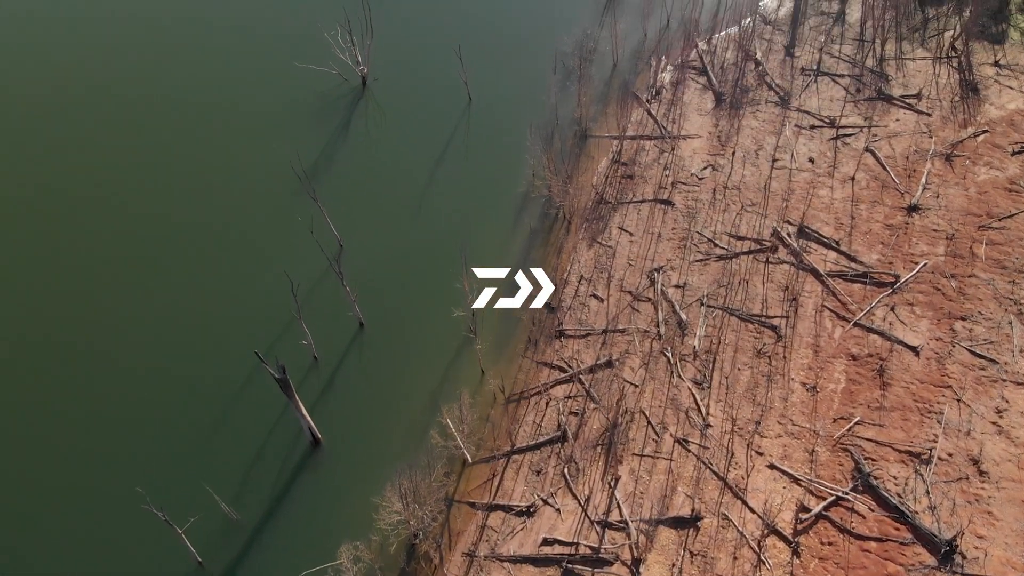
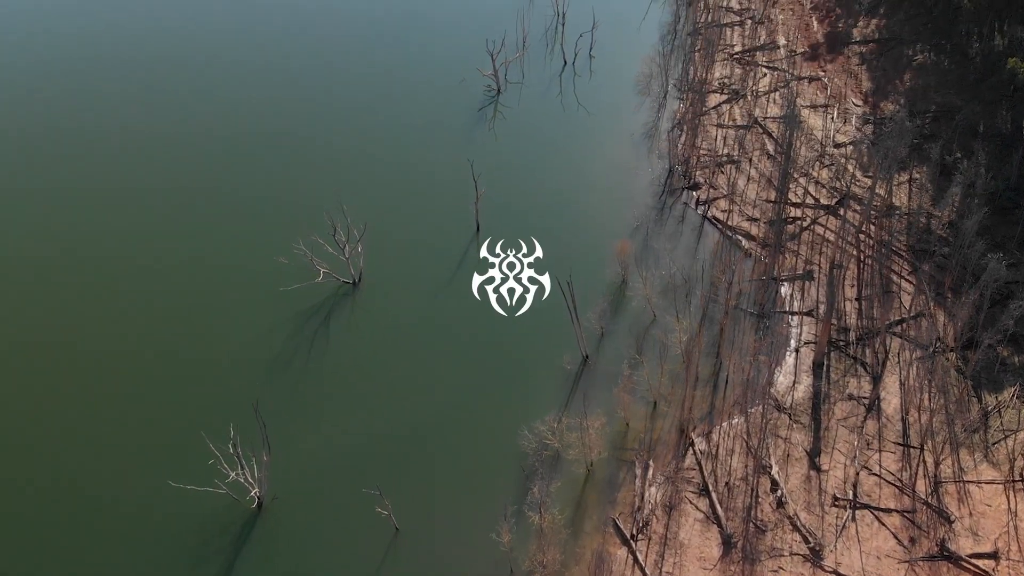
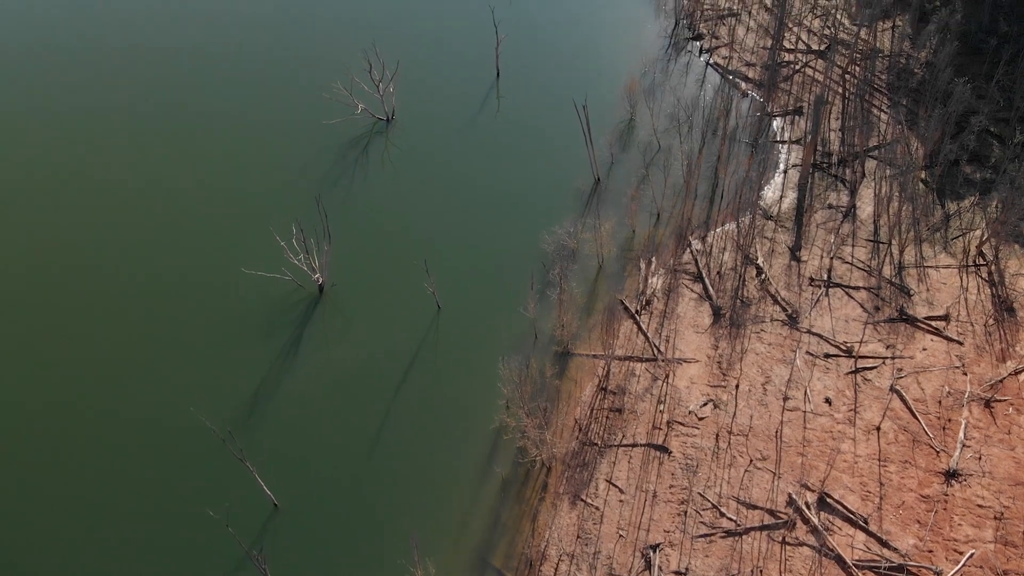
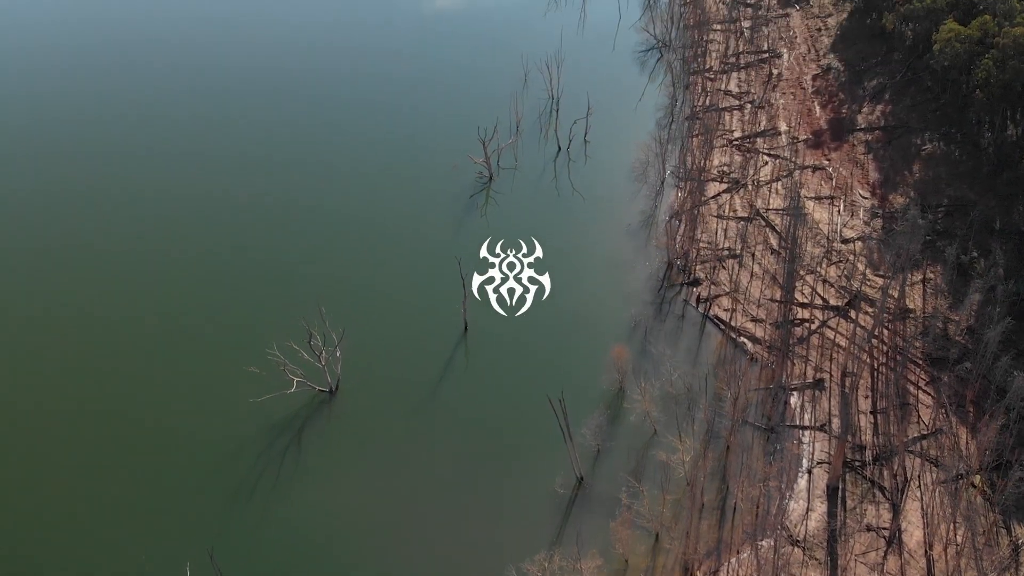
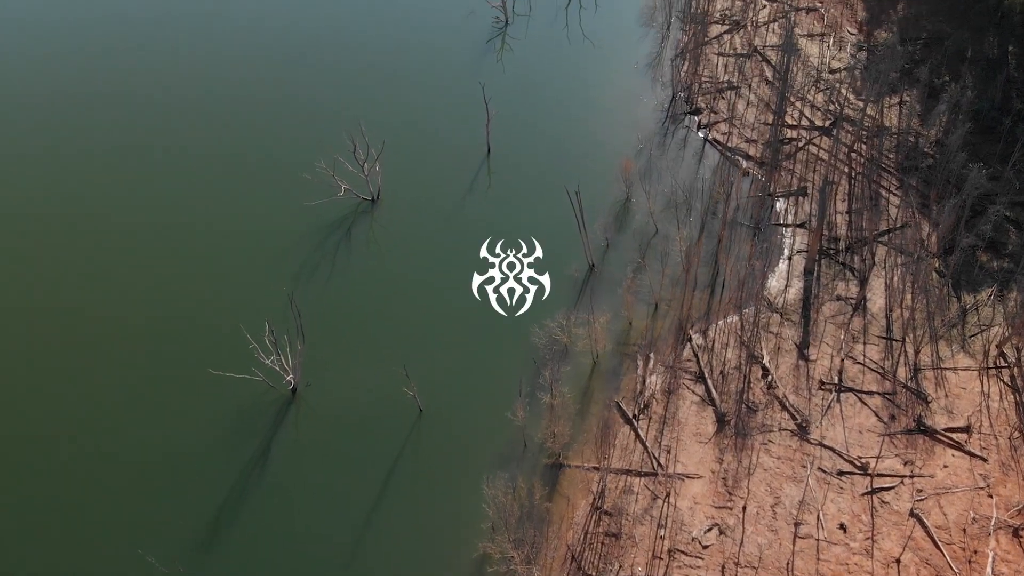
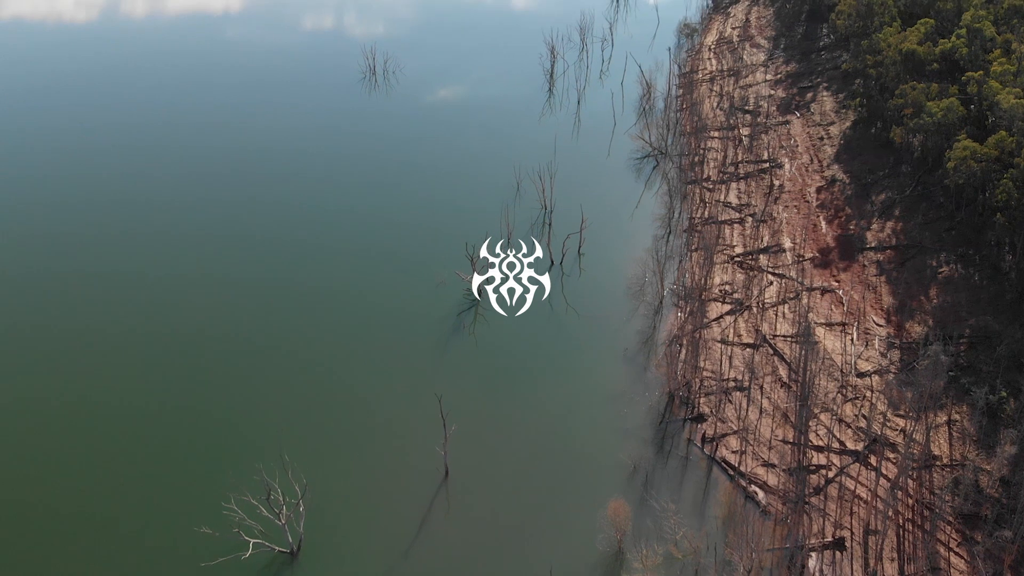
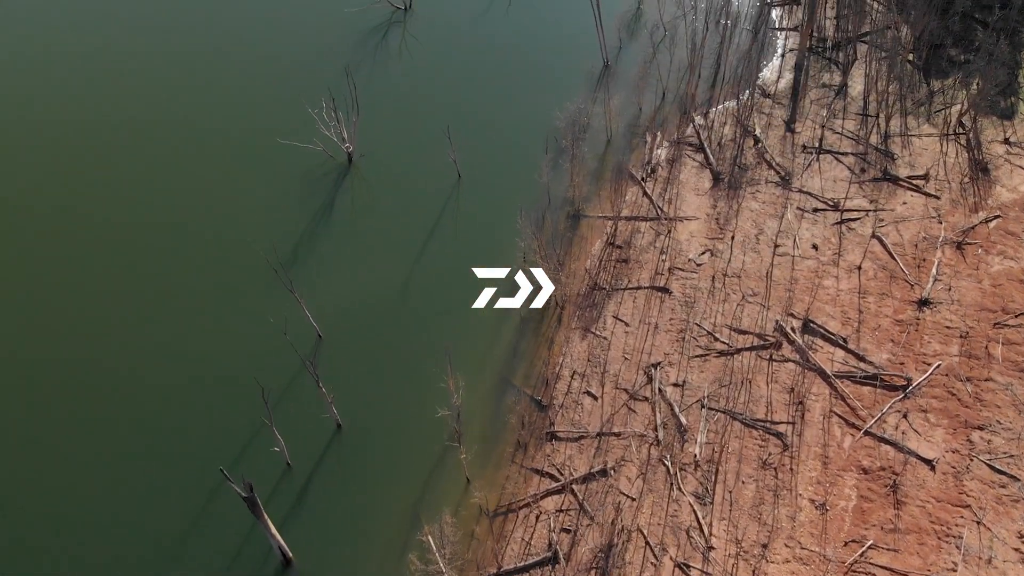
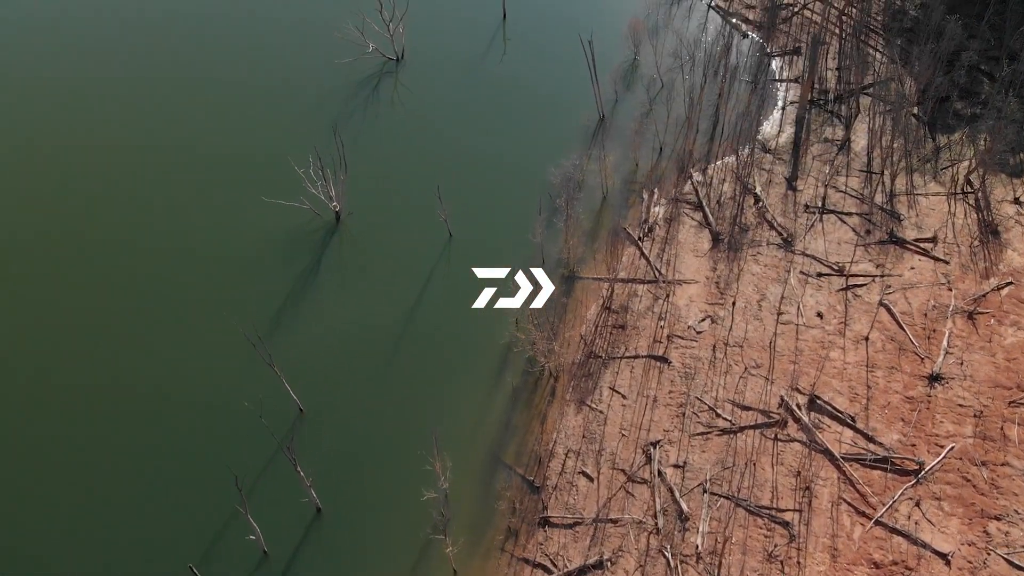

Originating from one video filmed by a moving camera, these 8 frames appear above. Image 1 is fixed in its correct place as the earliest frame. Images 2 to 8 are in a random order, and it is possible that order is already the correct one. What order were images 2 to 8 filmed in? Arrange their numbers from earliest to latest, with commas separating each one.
7, 8, 3, 5, 2, 4, 6
